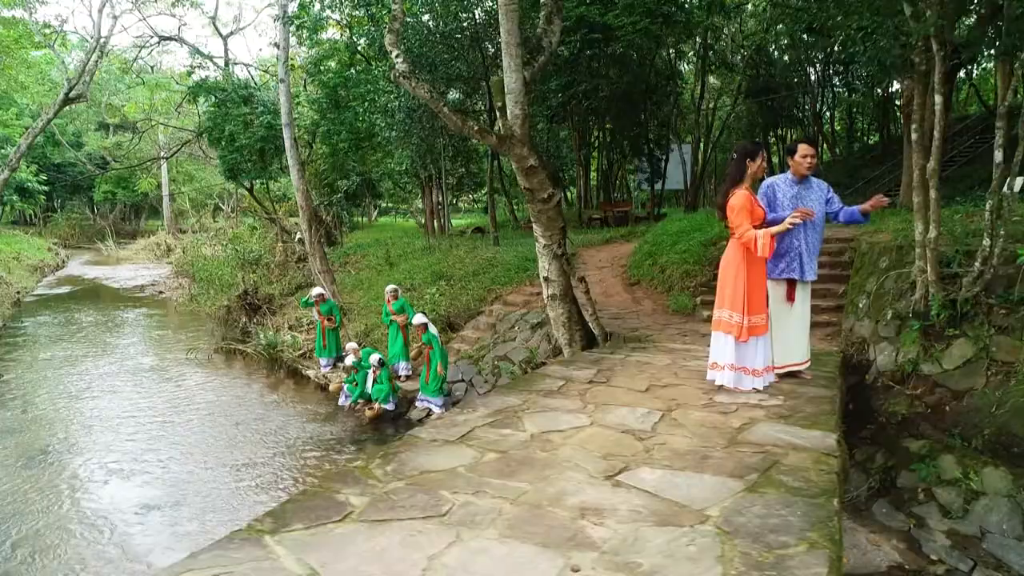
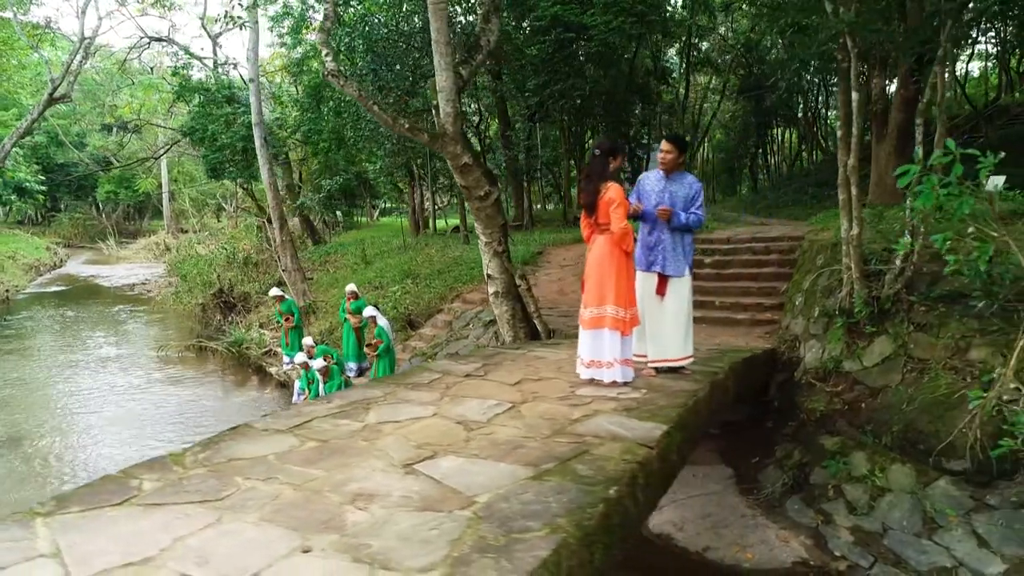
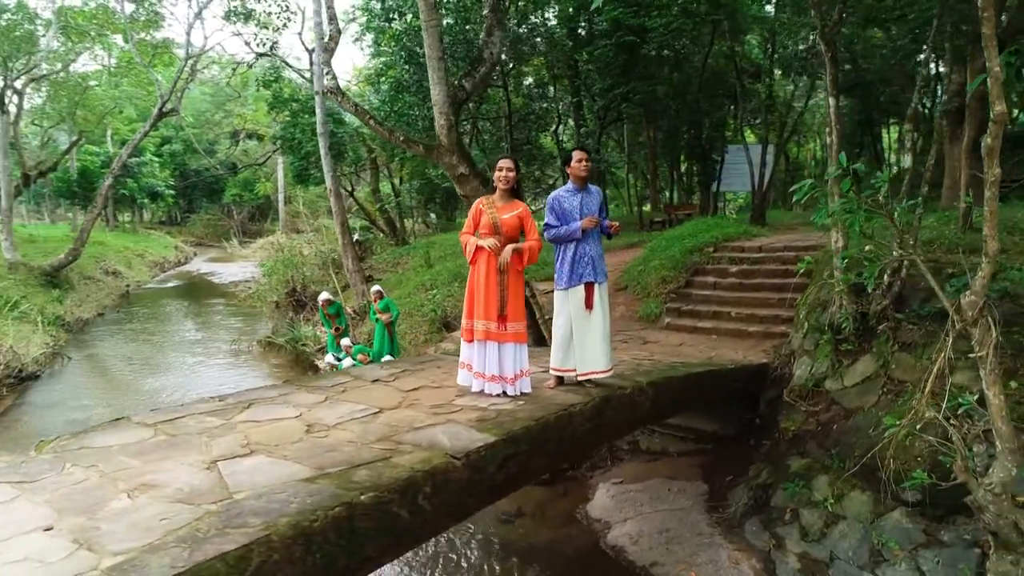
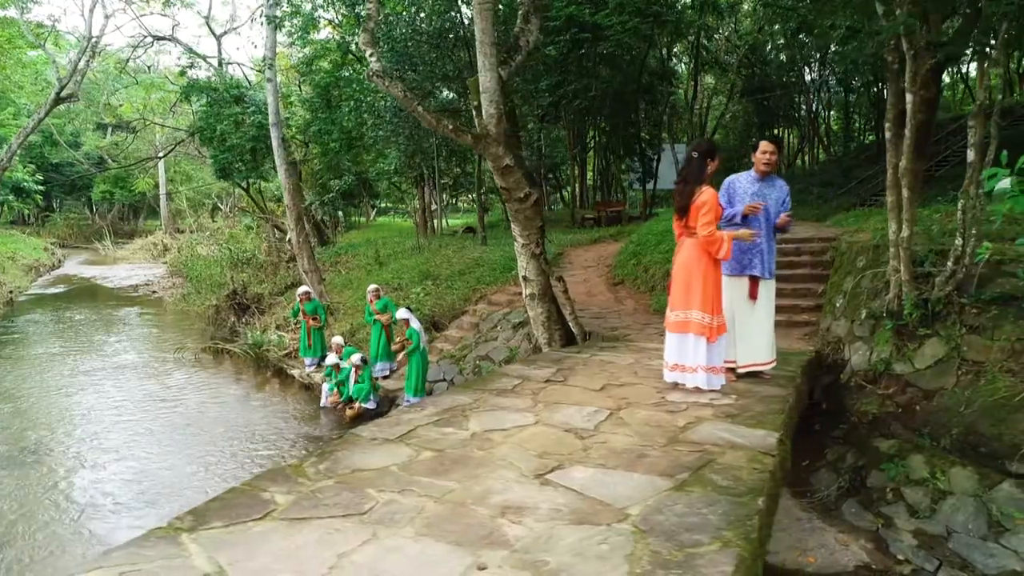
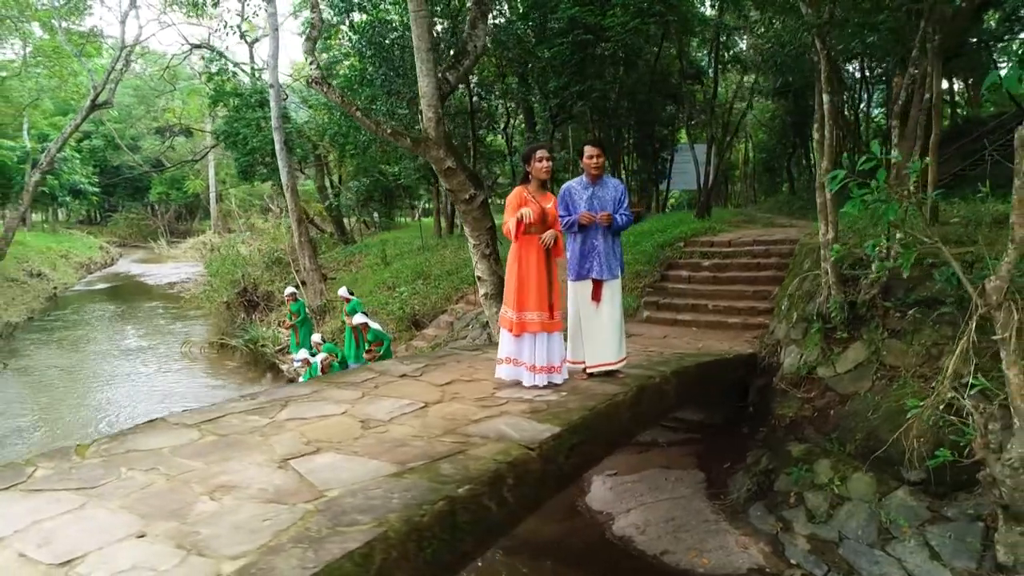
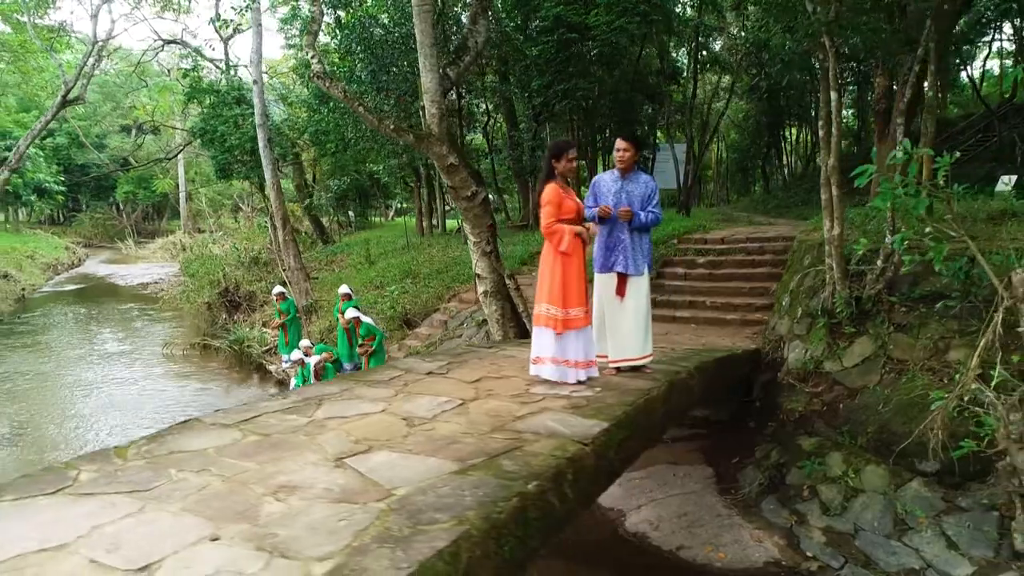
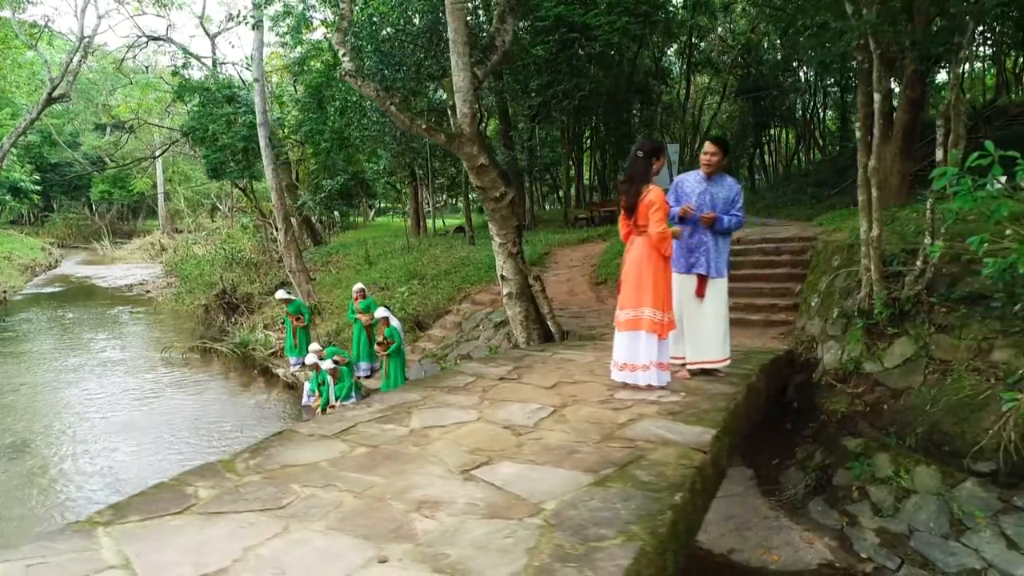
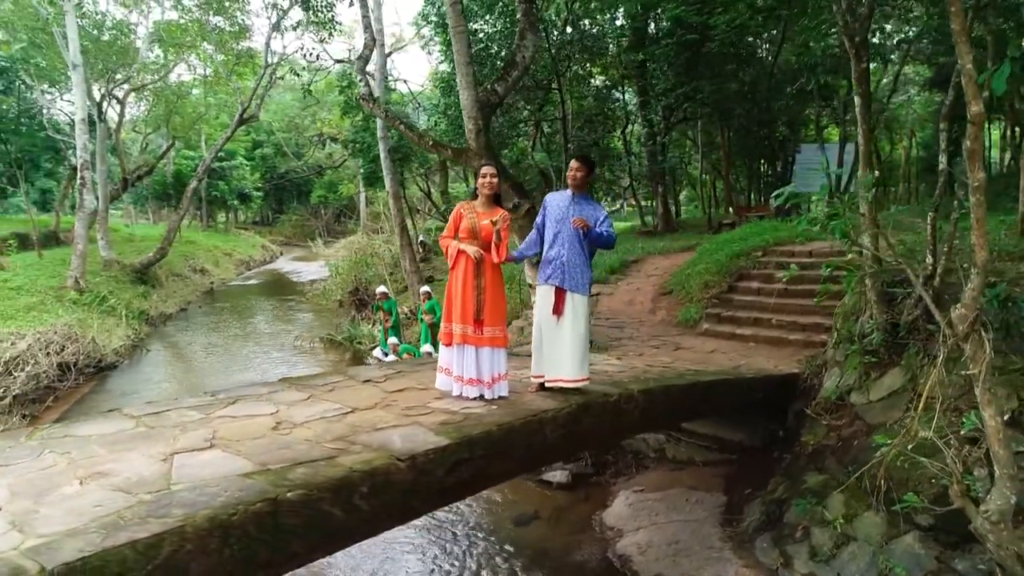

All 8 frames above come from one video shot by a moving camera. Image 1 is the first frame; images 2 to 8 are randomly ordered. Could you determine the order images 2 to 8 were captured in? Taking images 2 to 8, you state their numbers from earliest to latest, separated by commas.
4, 7, 2, 6, 5, 3, 8
